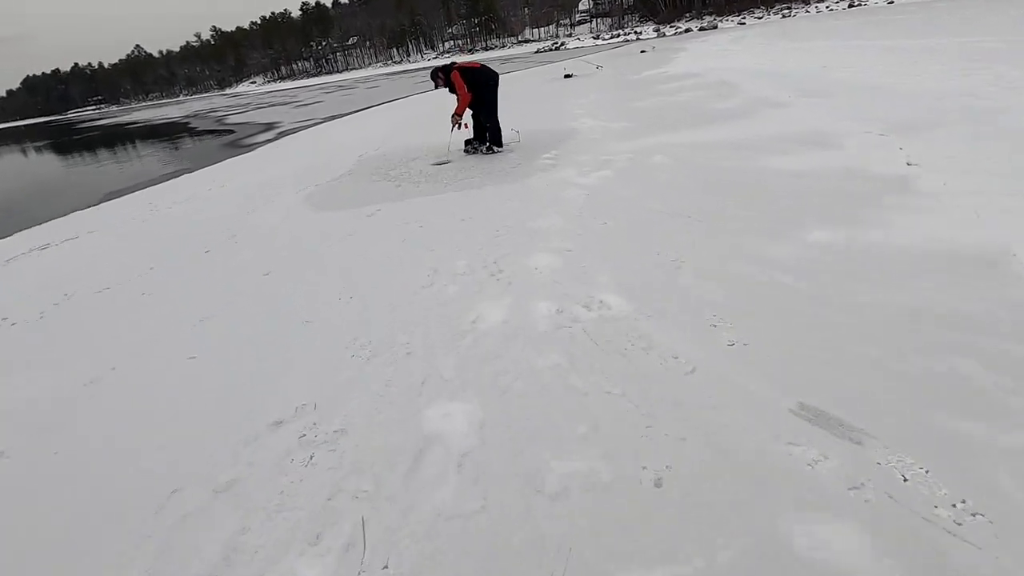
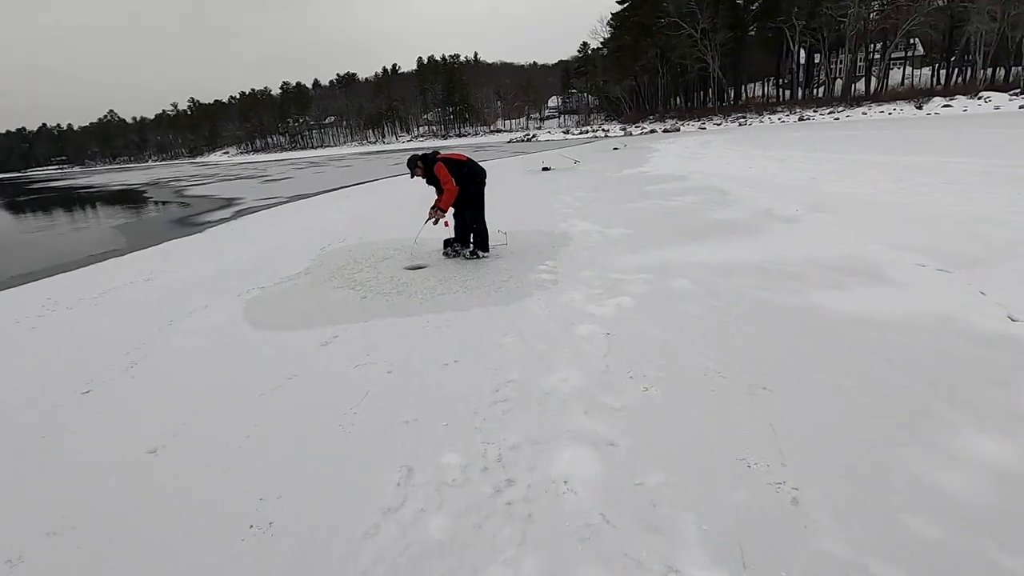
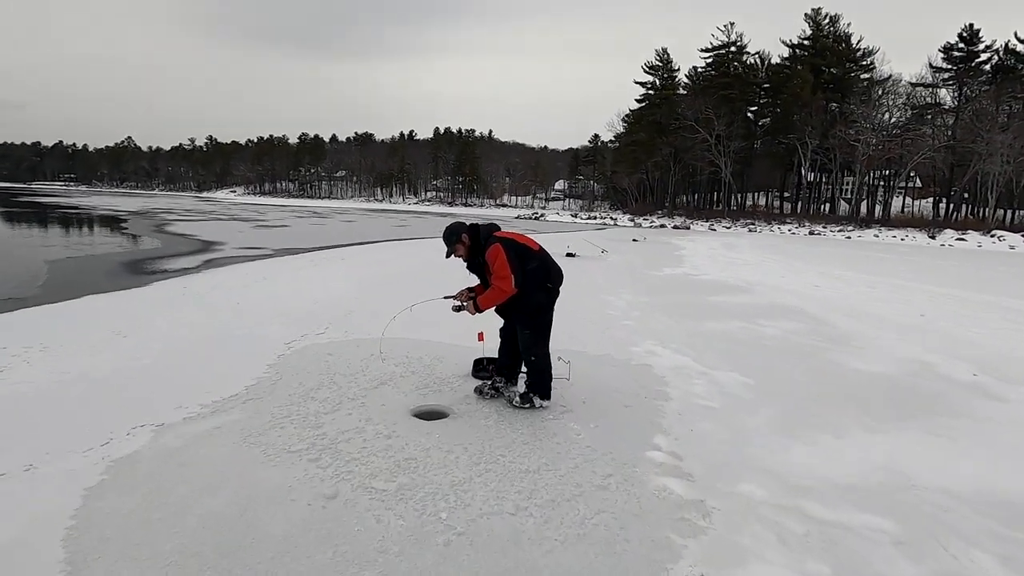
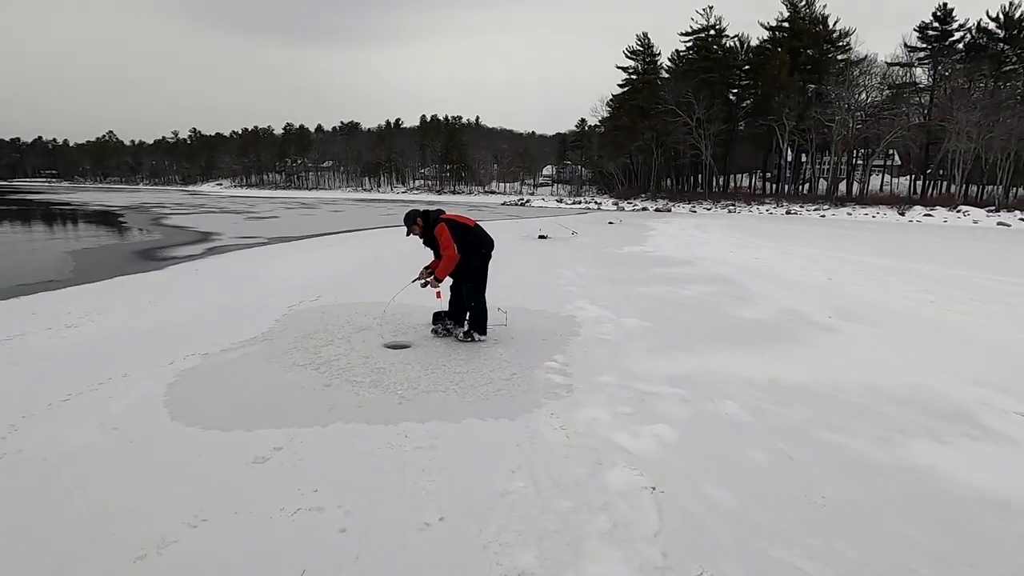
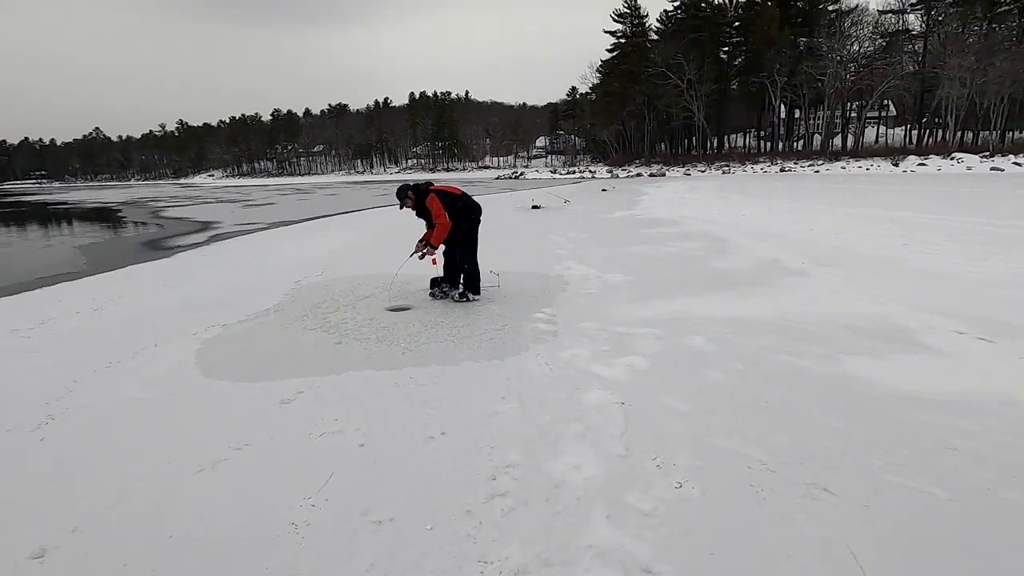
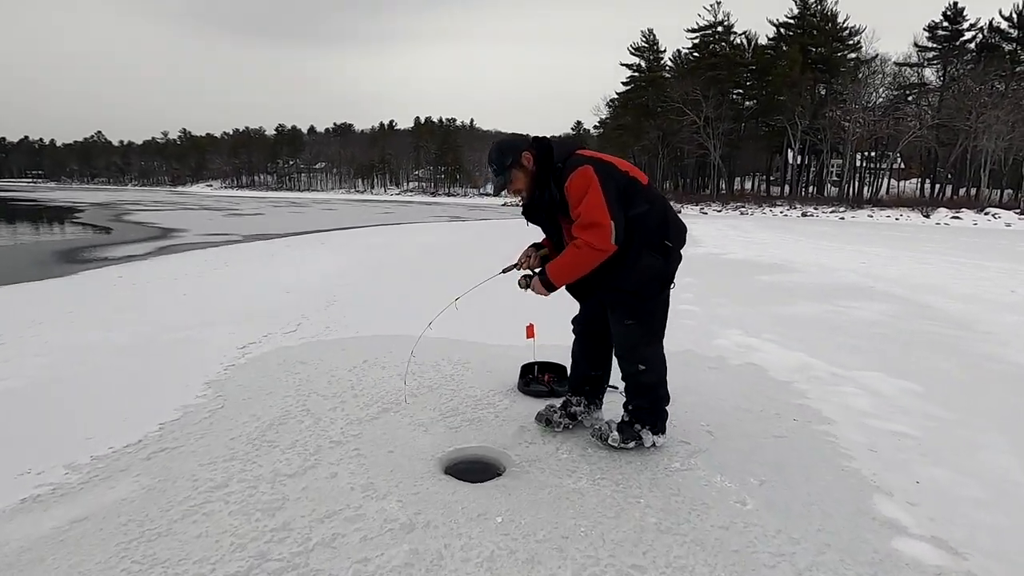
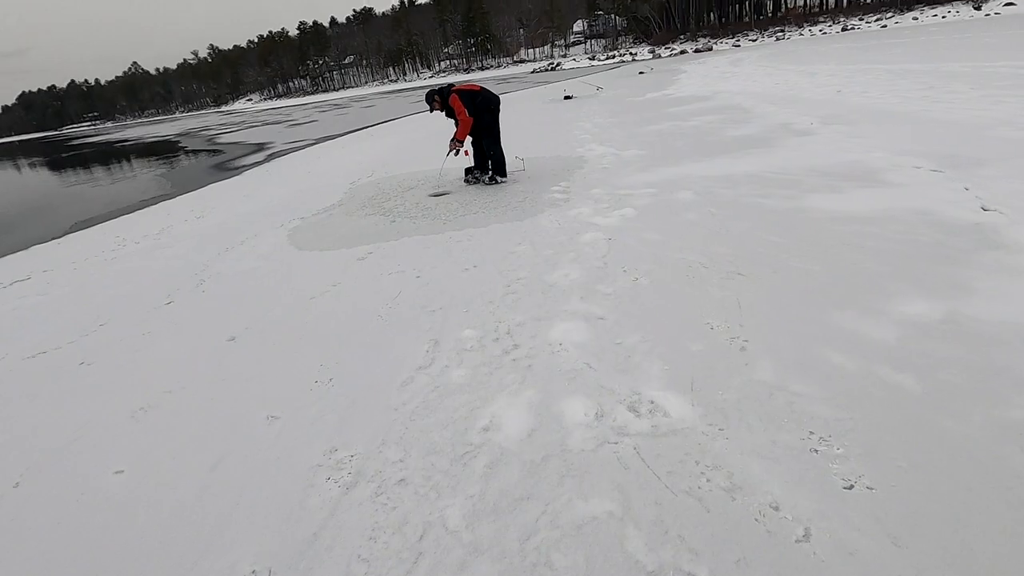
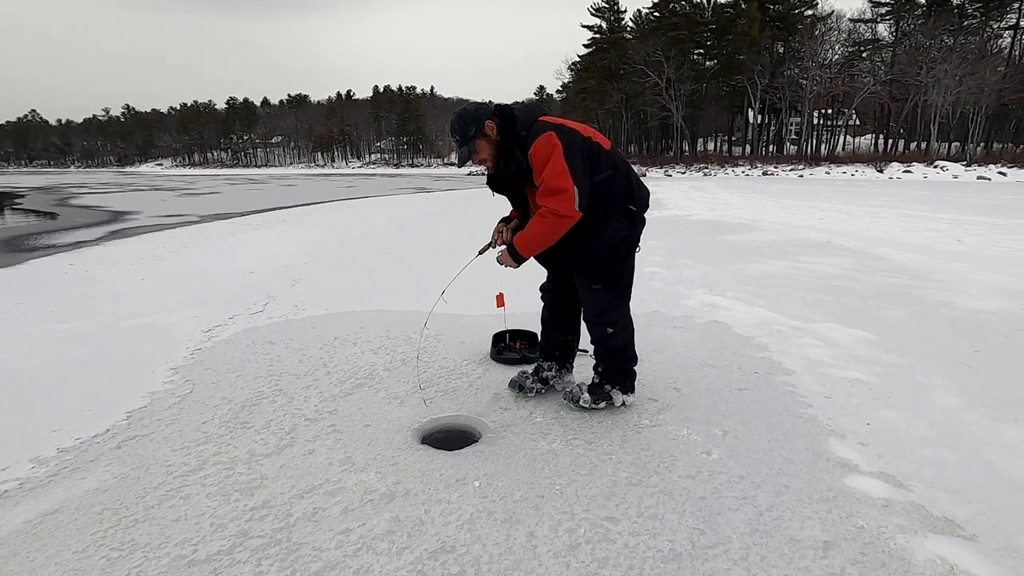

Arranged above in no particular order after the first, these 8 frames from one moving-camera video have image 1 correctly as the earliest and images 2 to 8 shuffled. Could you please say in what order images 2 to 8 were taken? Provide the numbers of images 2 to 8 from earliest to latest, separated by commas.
7, 2, 5, 4, 3, 6, 8
